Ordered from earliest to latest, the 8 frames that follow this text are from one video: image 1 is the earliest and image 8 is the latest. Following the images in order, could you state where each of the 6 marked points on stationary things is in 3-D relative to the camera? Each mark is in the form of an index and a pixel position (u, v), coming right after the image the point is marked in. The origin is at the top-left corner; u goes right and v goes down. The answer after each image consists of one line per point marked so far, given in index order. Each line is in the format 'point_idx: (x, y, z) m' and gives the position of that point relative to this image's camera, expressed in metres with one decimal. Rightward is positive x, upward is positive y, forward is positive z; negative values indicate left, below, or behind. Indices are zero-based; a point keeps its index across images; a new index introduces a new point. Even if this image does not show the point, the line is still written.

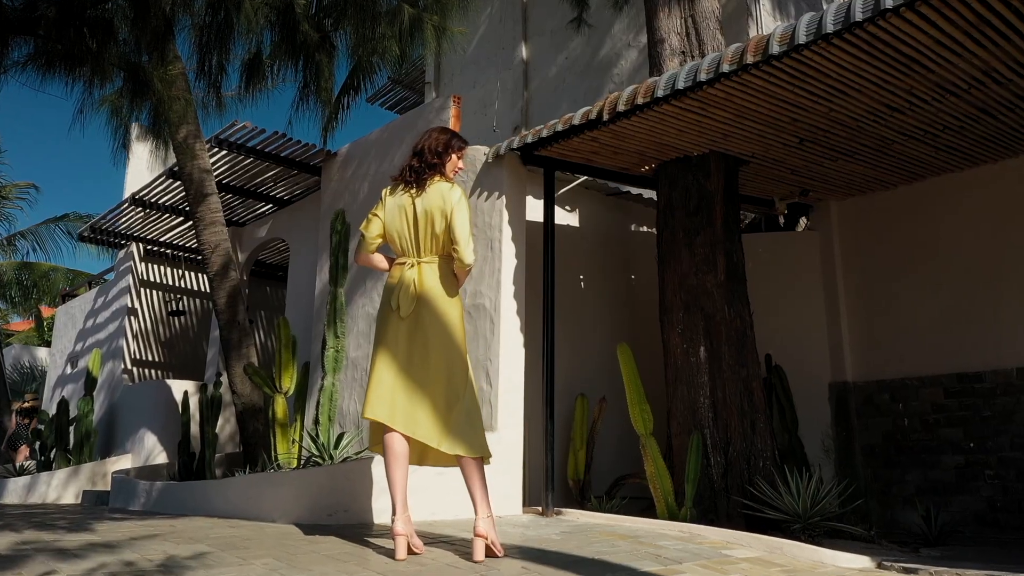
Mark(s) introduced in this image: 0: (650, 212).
0: (+1.2, +0.7, +7.4) m
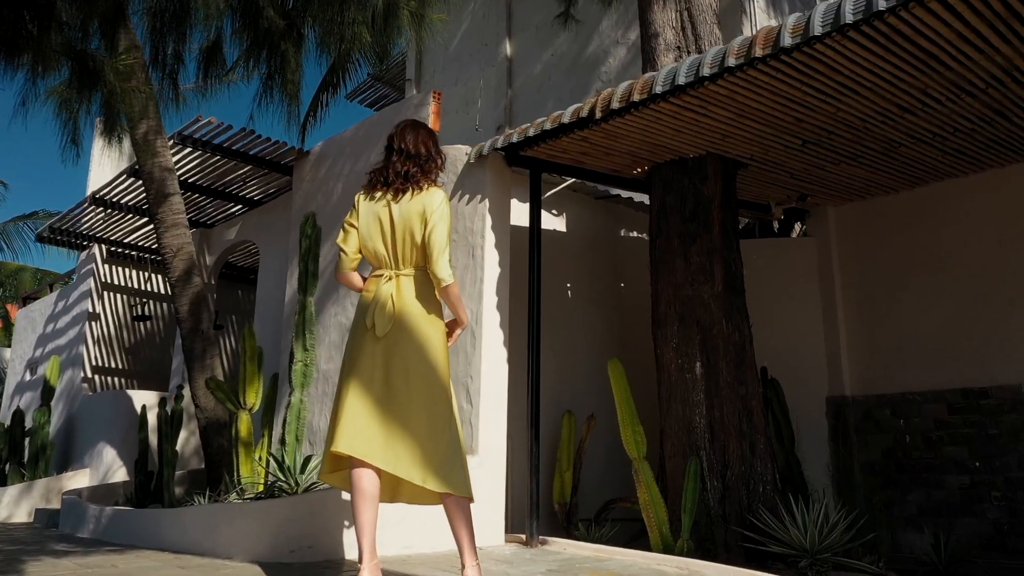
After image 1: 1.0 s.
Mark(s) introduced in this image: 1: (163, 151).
0: (+1.1, +0.6, +7.0) m
1: (-2.8, +1.1, +6.7) m
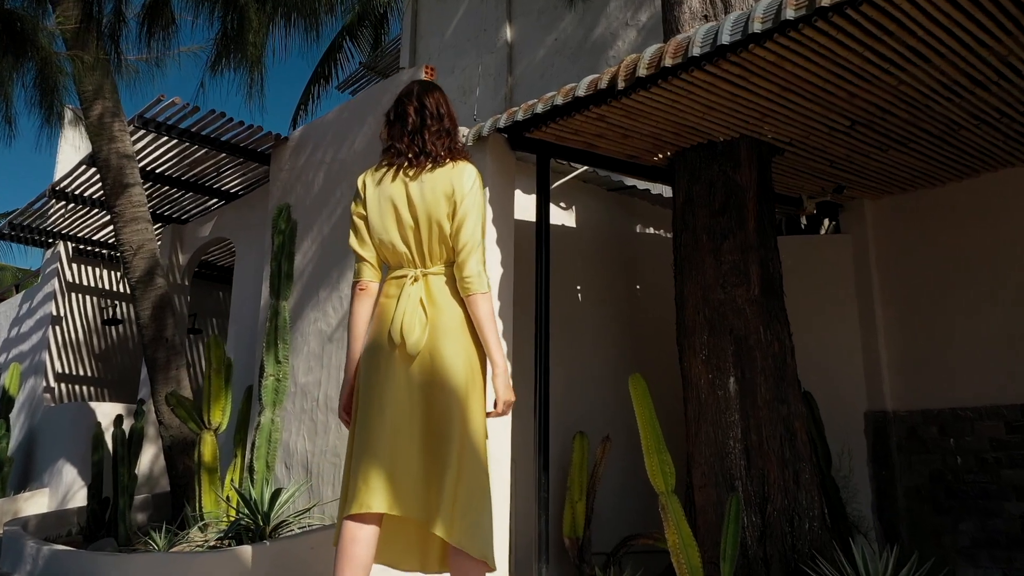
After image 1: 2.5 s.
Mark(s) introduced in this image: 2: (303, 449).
0: (+1.1, +0.6, +6.3) m
1: (-2.8, +1.1, +5.9) m
2: (-1.4, -1.1, +5.3) m
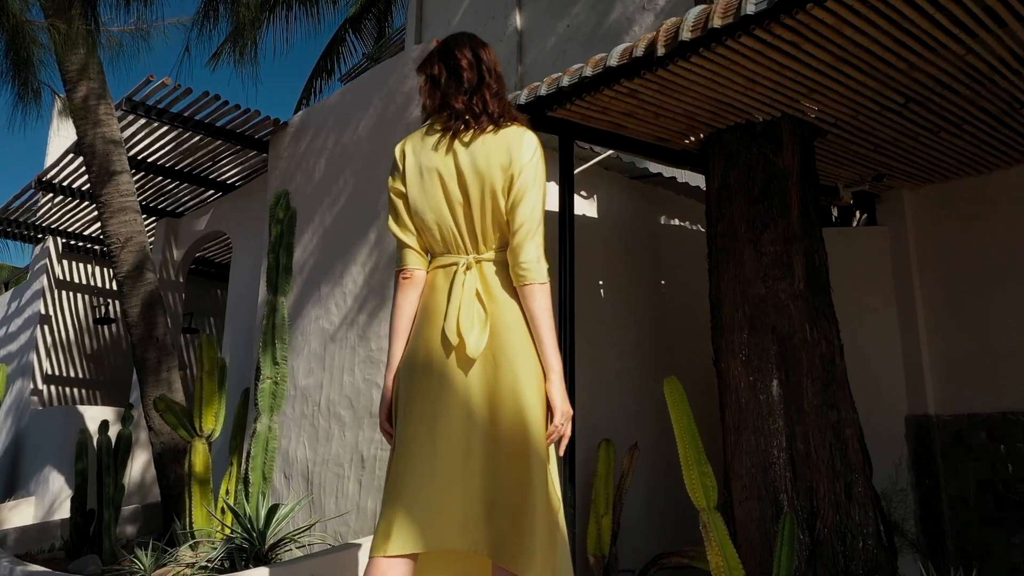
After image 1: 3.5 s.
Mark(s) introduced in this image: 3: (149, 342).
0: (+1.2, +0.6, +5.9) m
1: (-2.7, +1.1, +5.5) m
2: (-1.3, -1.0, +4.9) m
3: (-2.4, -0.4, +5.4) m
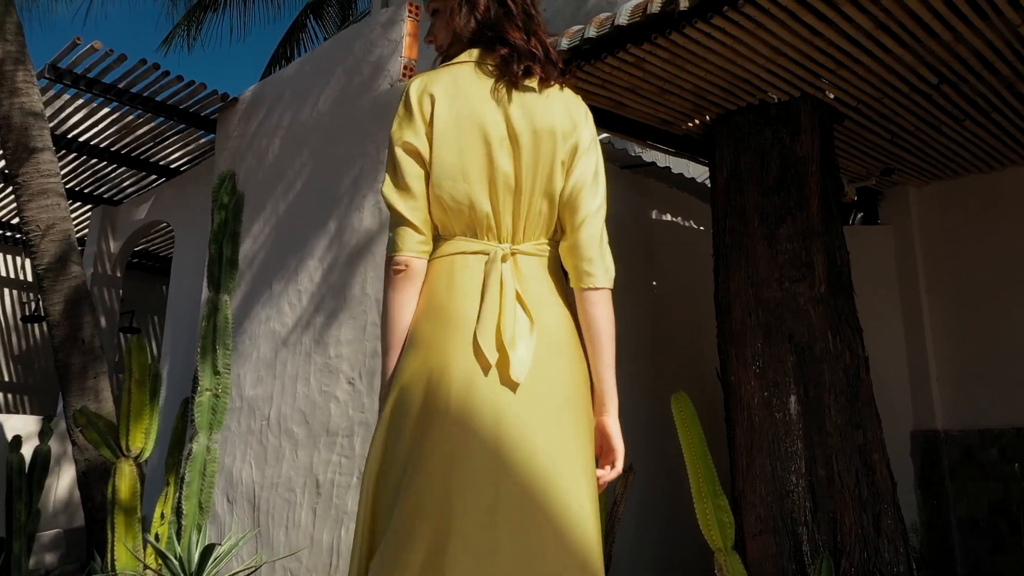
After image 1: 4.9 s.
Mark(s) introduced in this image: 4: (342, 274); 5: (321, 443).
0: (+1.1, +0.6, +5.4) m
1: (-2.8, +1.2, +4.8) m
2: (-1.4, -1.0, +4.3) m
3: (-2.5, -0.3, +4.7) m
4: (-0.8, +0.1, +4.1) m
5: (-0.9, -0.7, +4.0) m
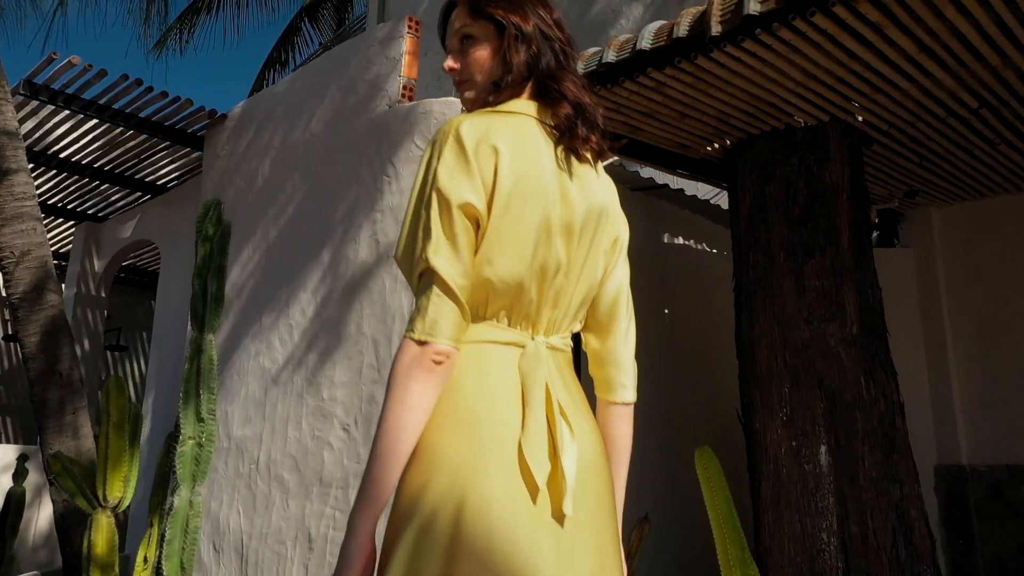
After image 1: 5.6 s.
0: (+1.1, +0.4, +5.1) m
1: (-2.8, +1.0, +4.5) m
2: (-1.3, -1.2, +4.0) m
3: (-2.5, -0.5, +4.4) m
4: (-0.8, -0.1, +3.8) m
5: (-0.9, -0.9, +3.7) m
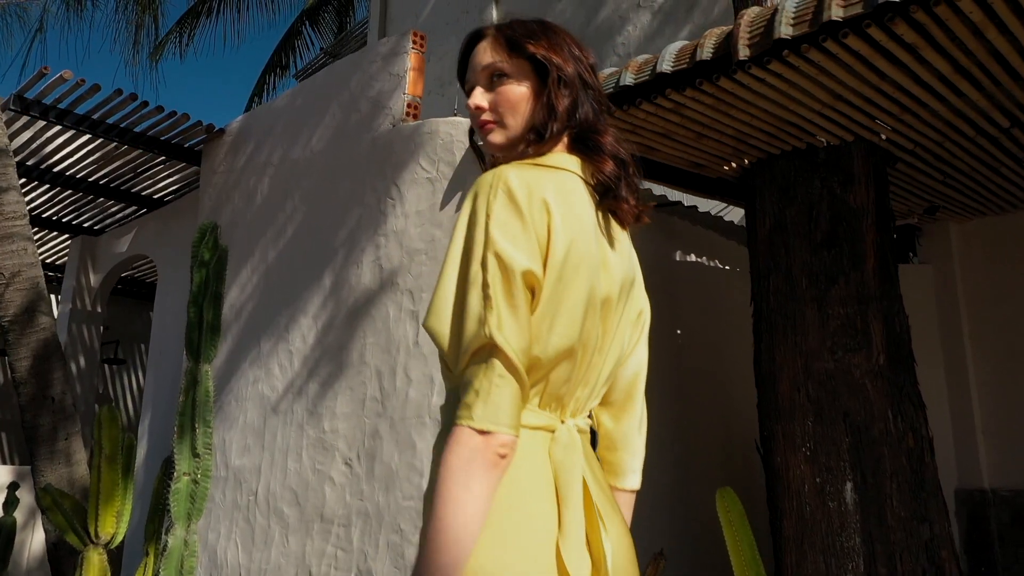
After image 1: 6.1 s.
0: (+1.1, +0.3, +4.9) m
1: (-2.8, +0.9, +4.3) m
2: (-1.3, -1.3, +3.9) m
3: (-2.5, -0.6, +4.3) m
4: (-0.8, -0.2, +3.7) m
5: (-0.8, -1.0, +3.5) m
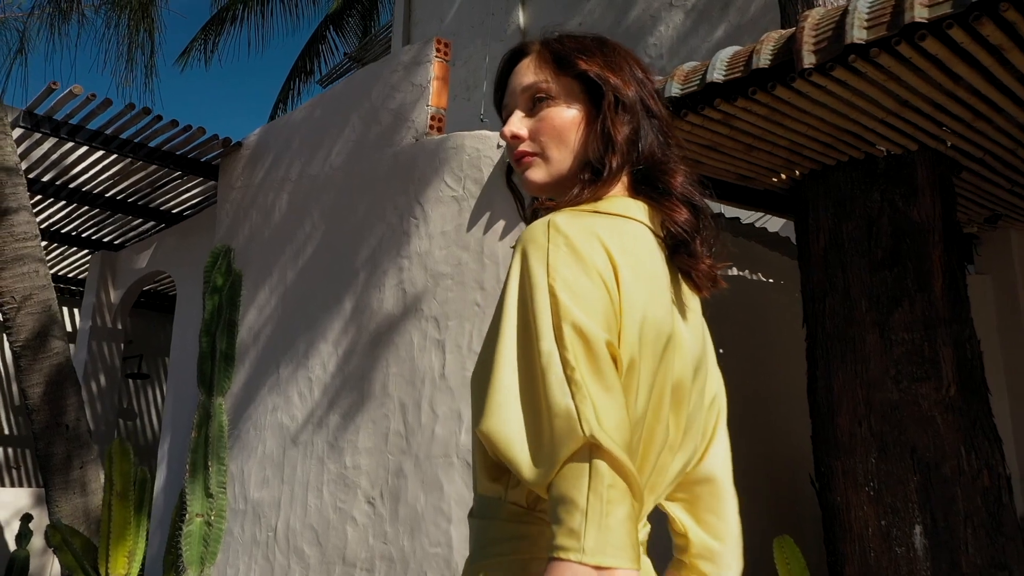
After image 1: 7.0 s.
0: (+1.3, +0.2, +4.6) m
1: (-2.6, +0.8, +4.2) m
2: (-1.2, -1.4, +3.6) m
3: (-2.3, -0.7, +4.1) m
4: (-0.6, -0.3, +3.4) m
5: (-0.7, -1.1, +3.3) m
